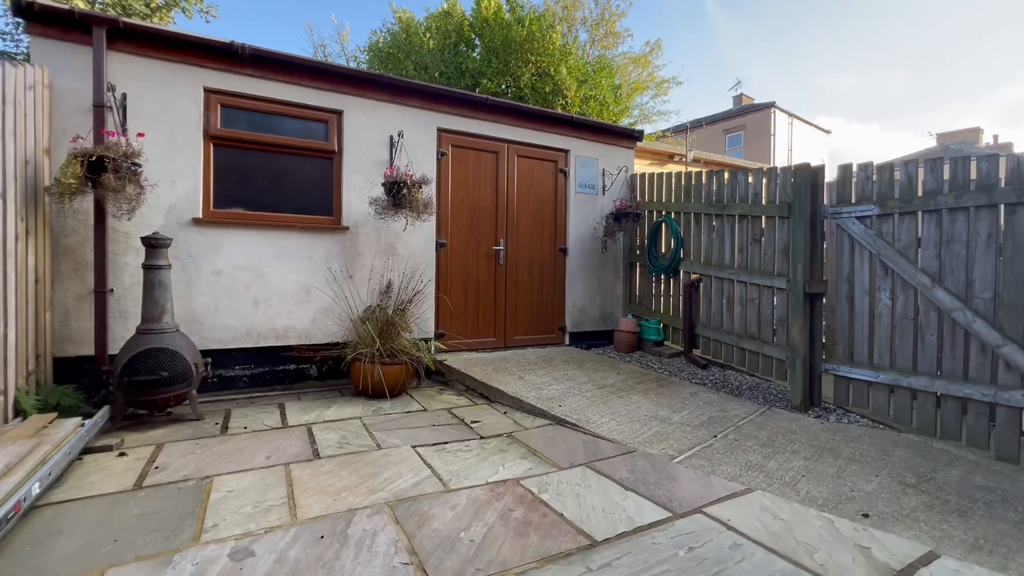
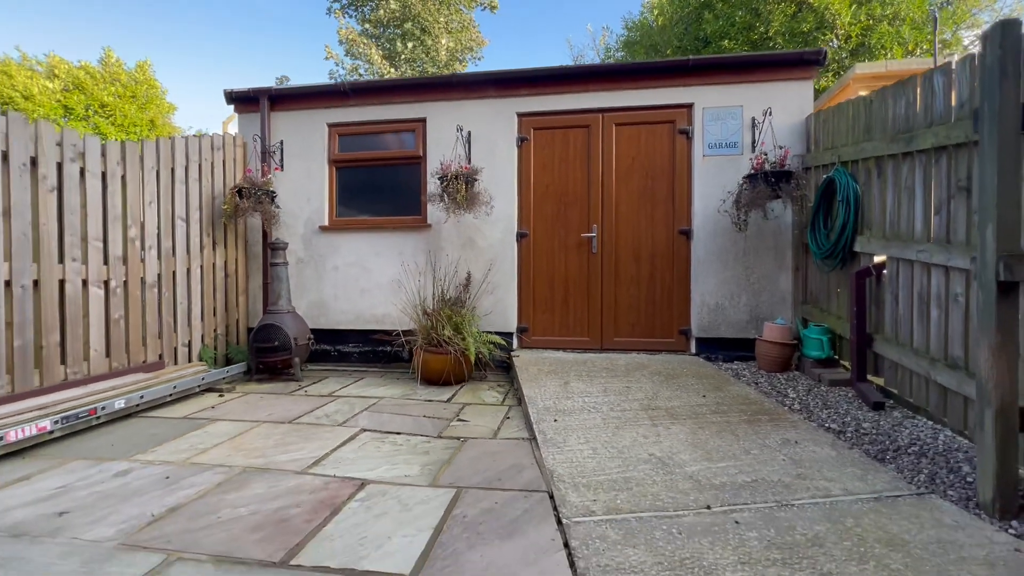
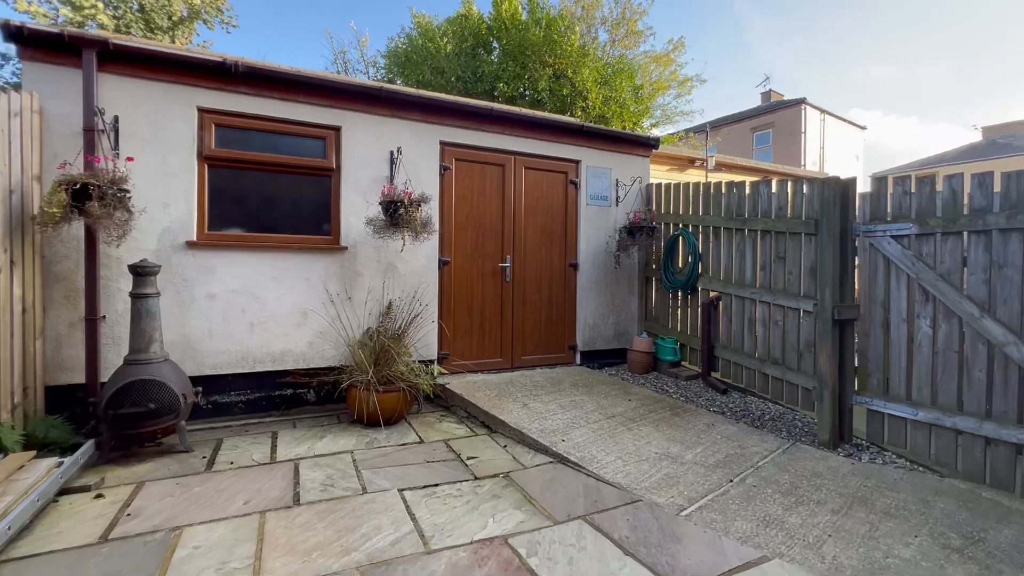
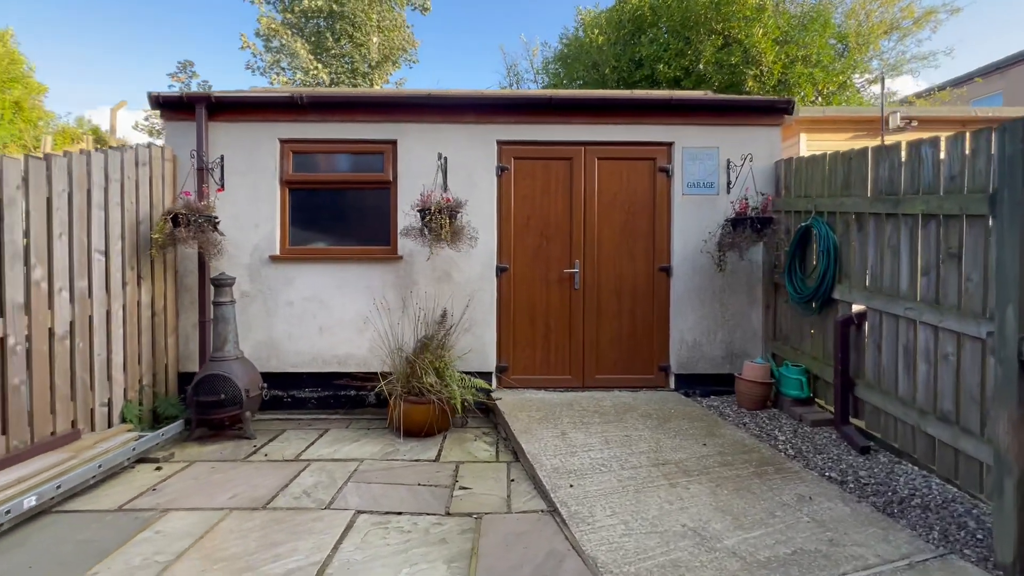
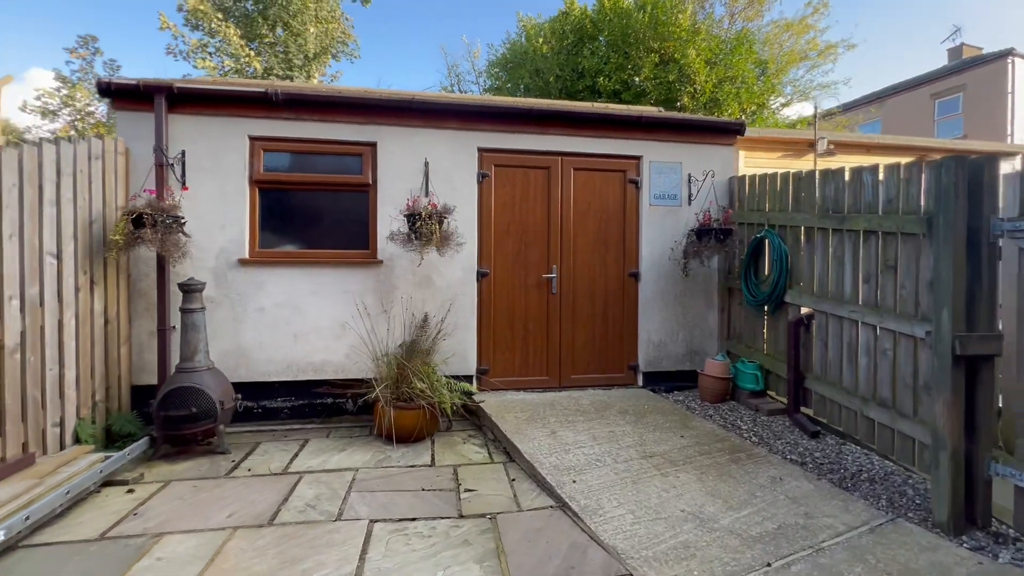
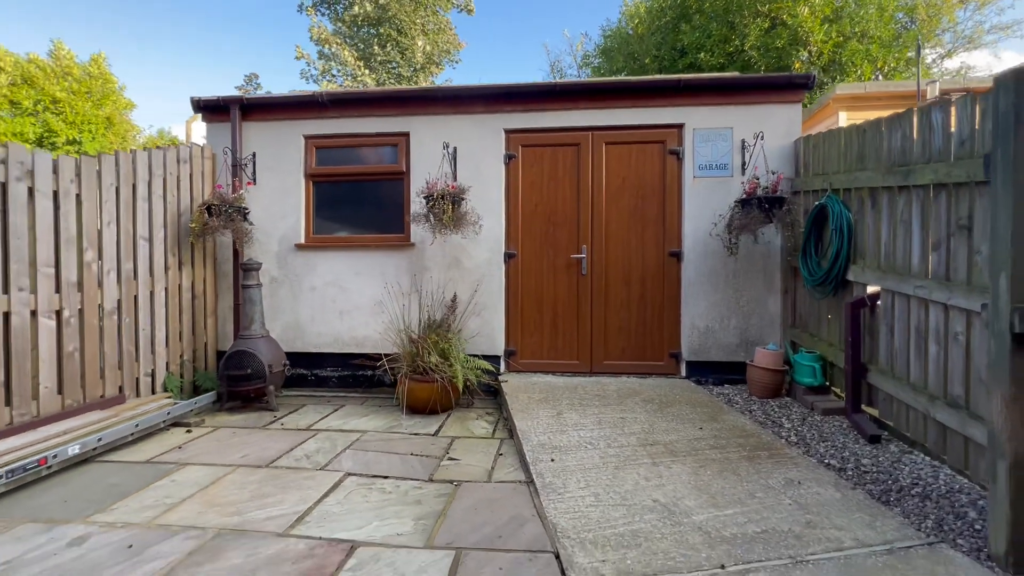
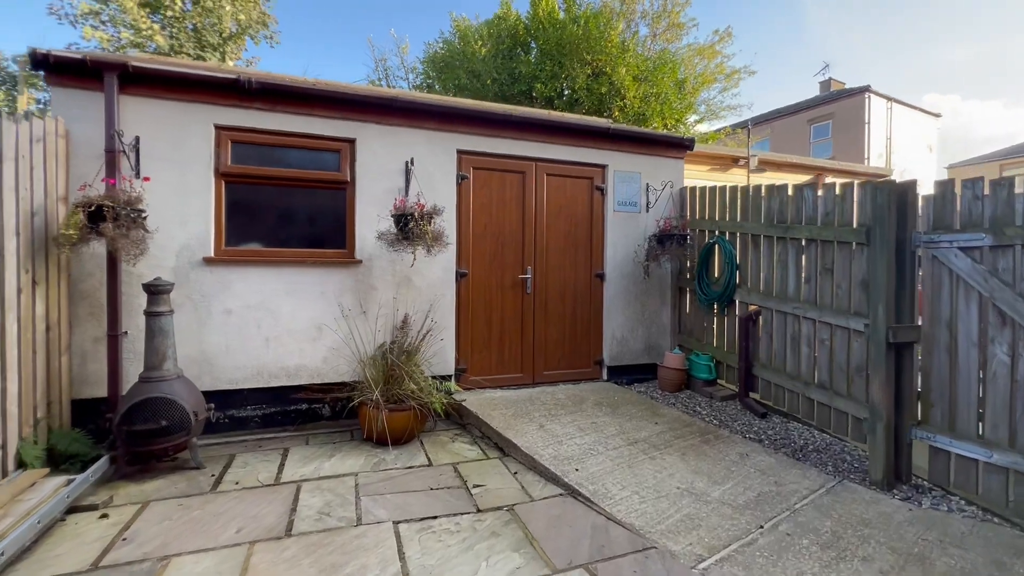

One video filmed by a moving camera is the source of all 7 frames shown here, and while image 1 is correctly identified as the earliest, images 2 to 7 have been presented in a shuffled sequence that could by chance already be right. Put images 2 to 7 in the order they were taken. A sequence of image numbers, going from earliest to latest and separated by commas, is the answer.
3, 7, 5, 4, 6, 2
